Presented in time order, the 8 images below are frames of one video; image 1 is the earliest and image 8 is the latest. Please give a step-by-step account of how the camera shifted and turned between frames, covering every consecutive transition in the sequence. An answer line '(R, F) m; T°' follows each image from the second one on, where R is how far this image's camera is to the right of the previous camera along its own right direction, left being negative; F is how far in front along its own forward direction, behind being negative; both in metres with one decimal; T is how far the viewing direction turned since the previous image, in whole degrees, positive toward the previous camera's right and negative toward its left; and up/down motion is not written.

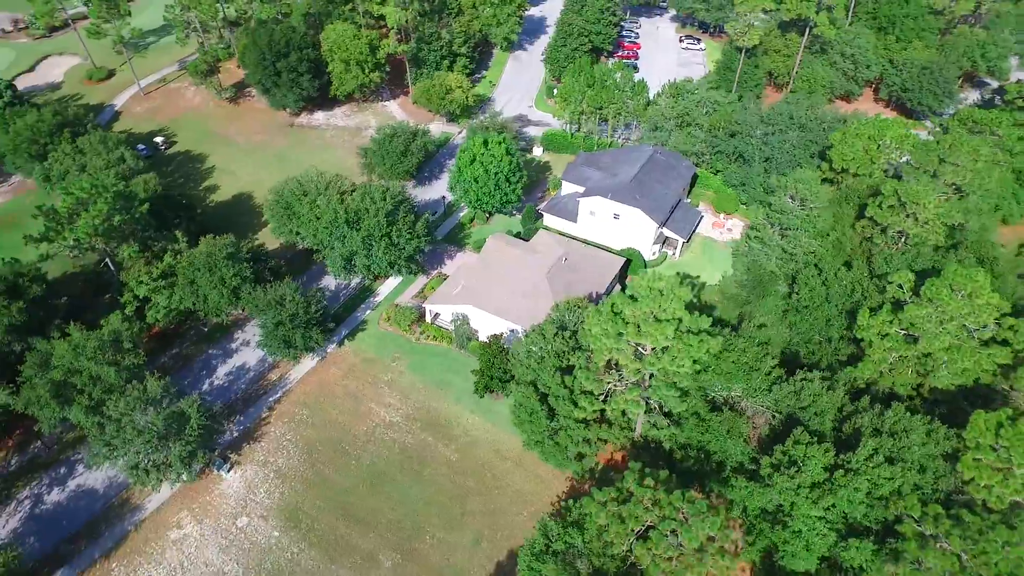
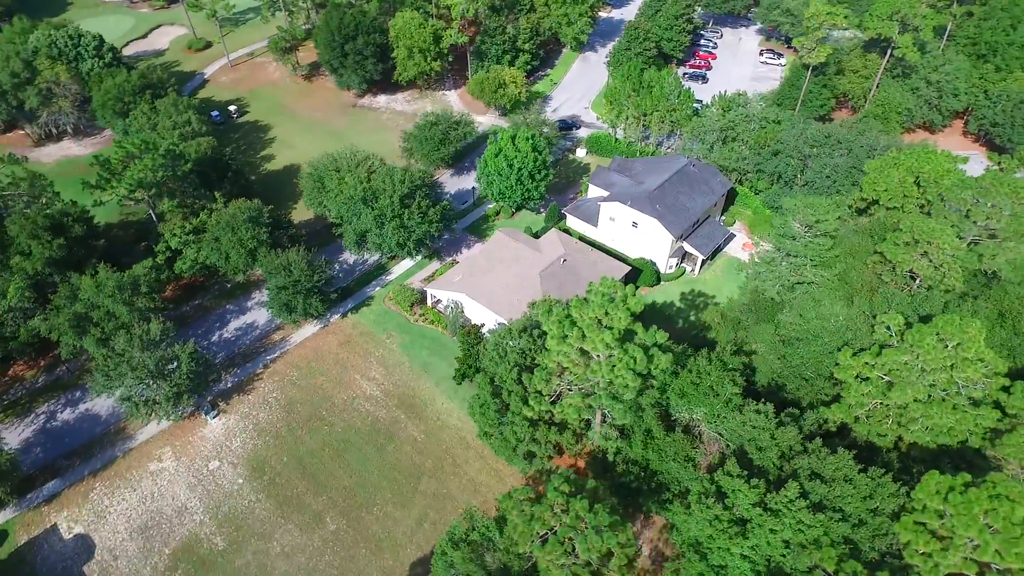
(+6.0, +0.2) m; -8°
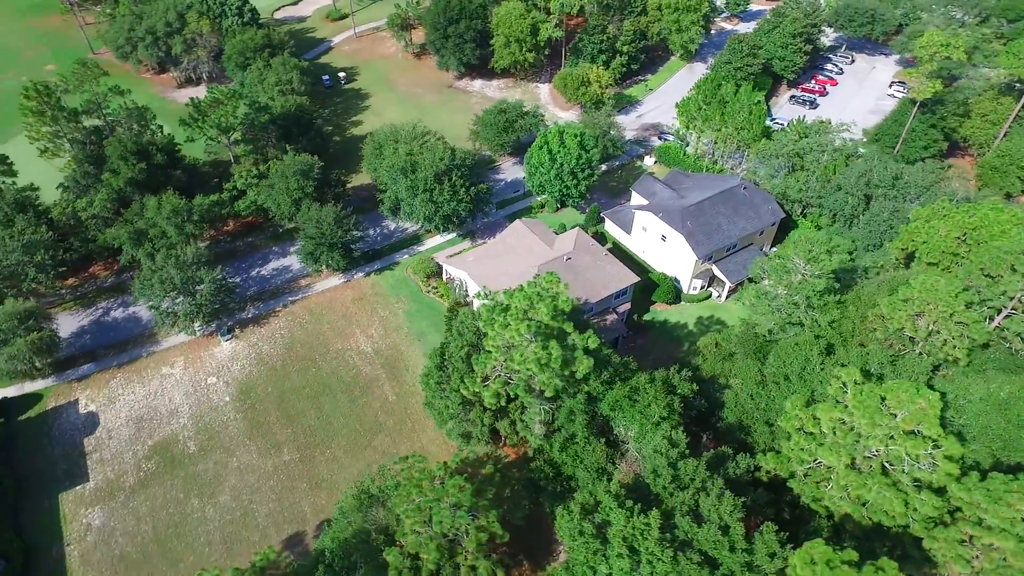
(+8.5, +0.4) m; -12°
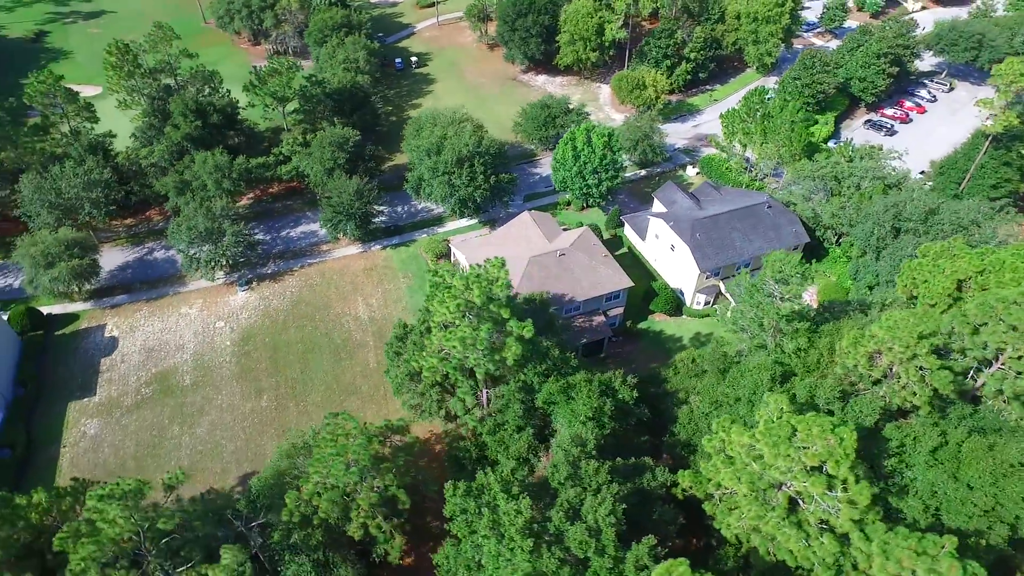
(+6.8, 0.0) m; -8°
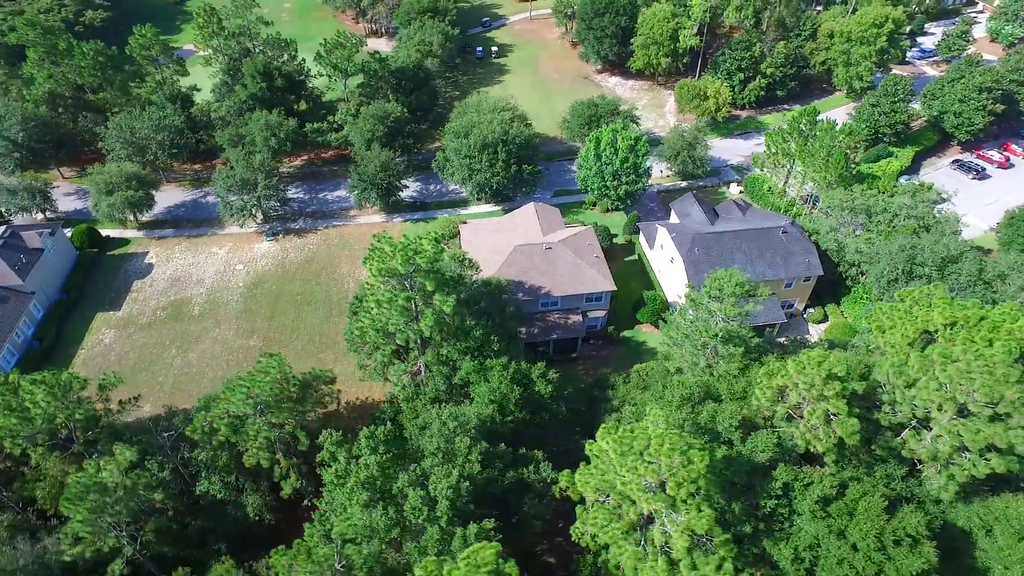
(+8.4, +0.2) m; -10°
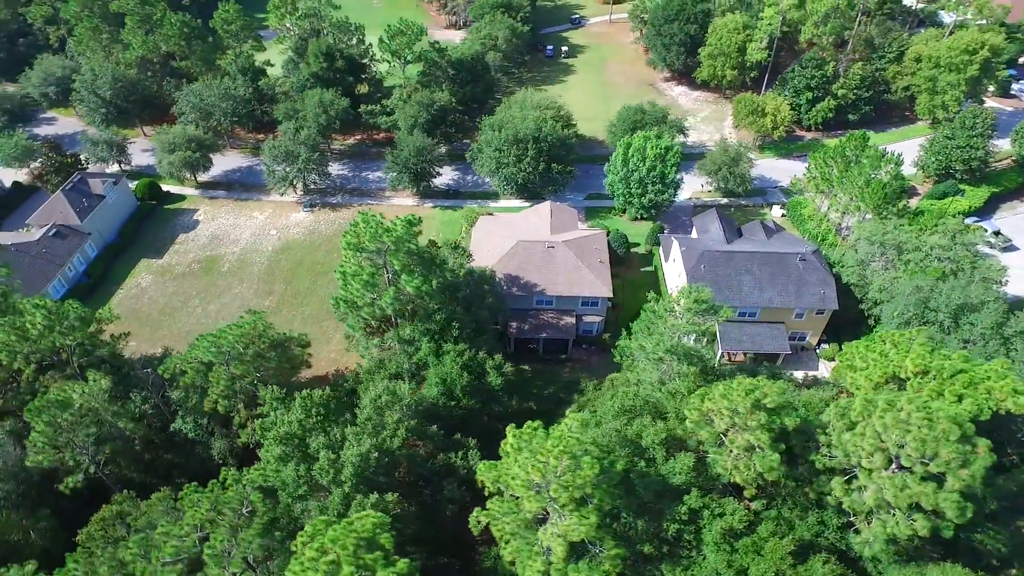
(+5.9, +0.1) m; -8°
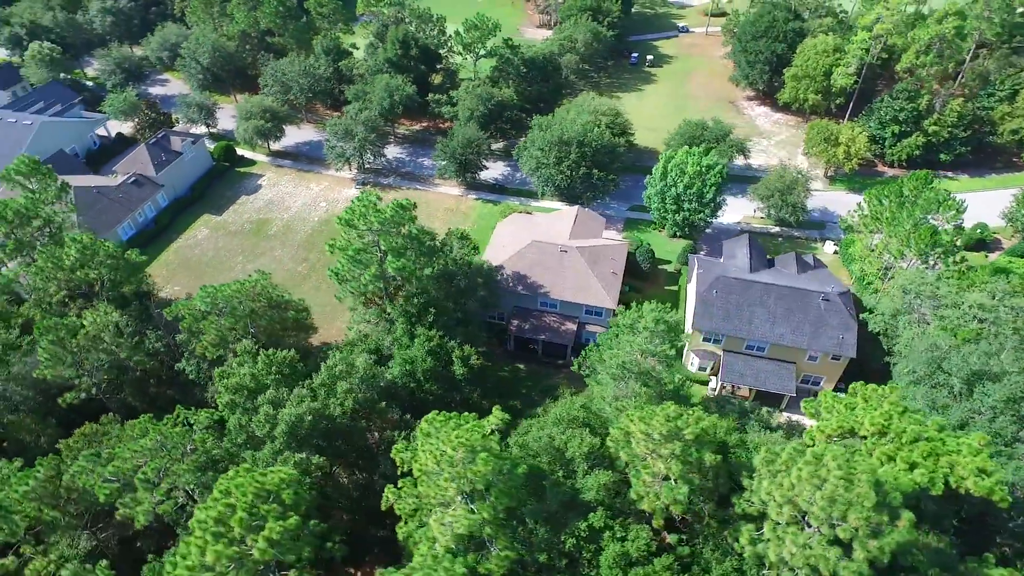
(+5.8, +0.2) m; -9°
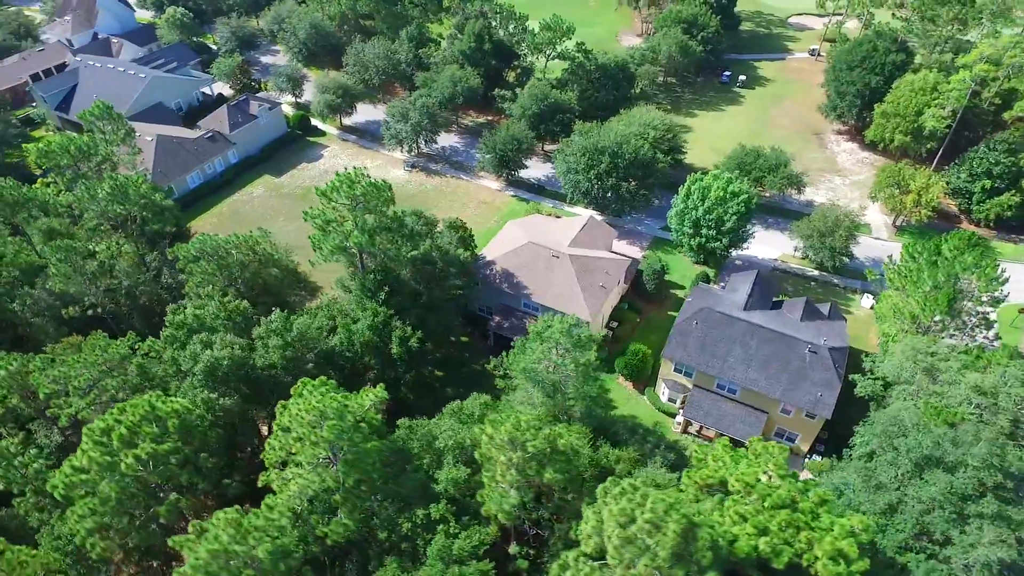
(+8.3, +0.5) m; -11°
